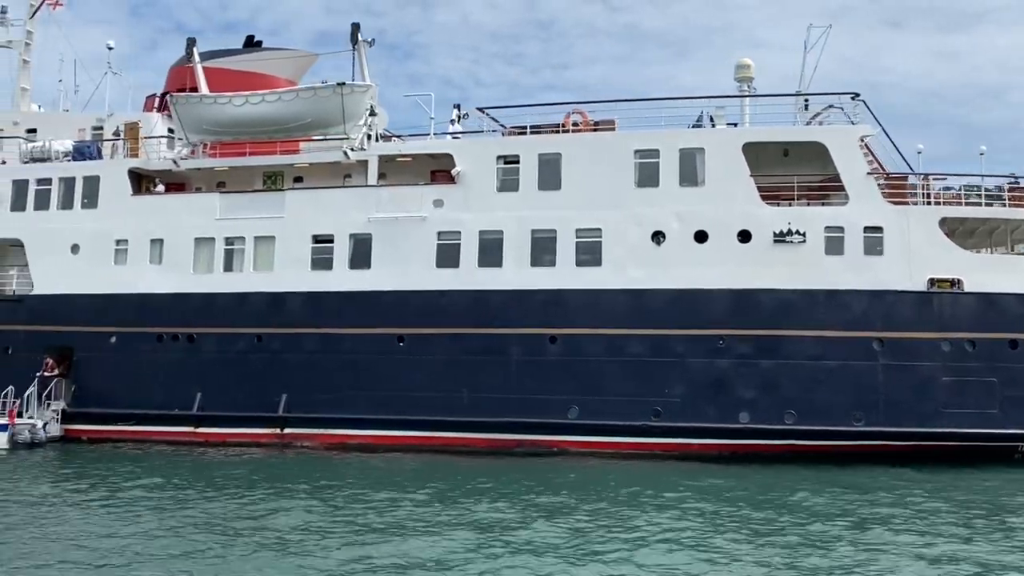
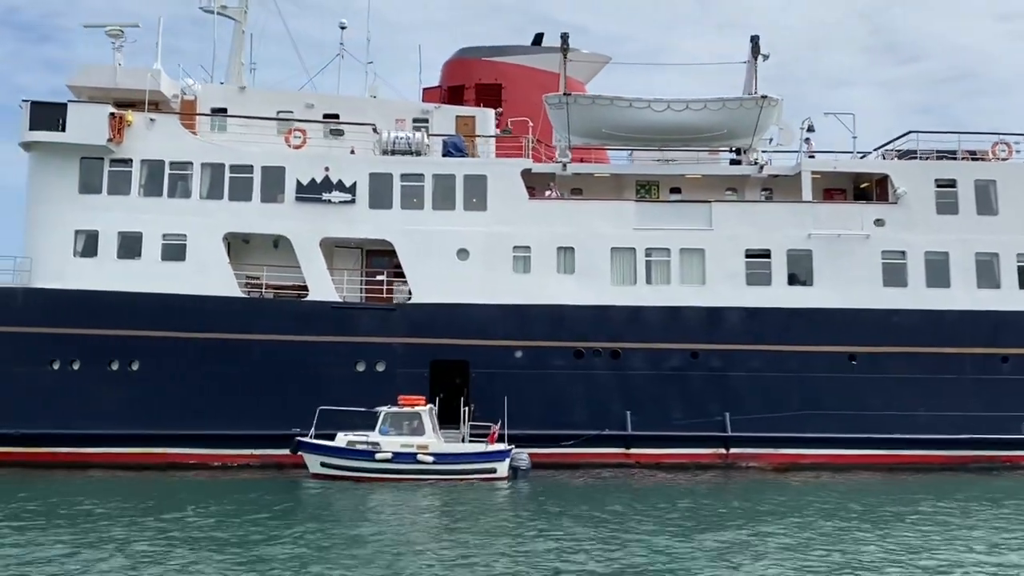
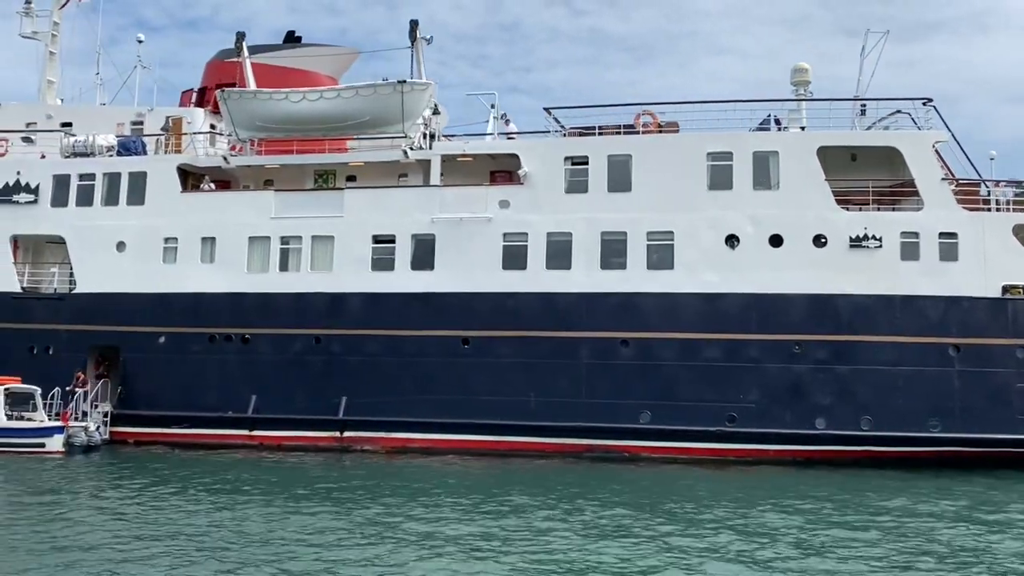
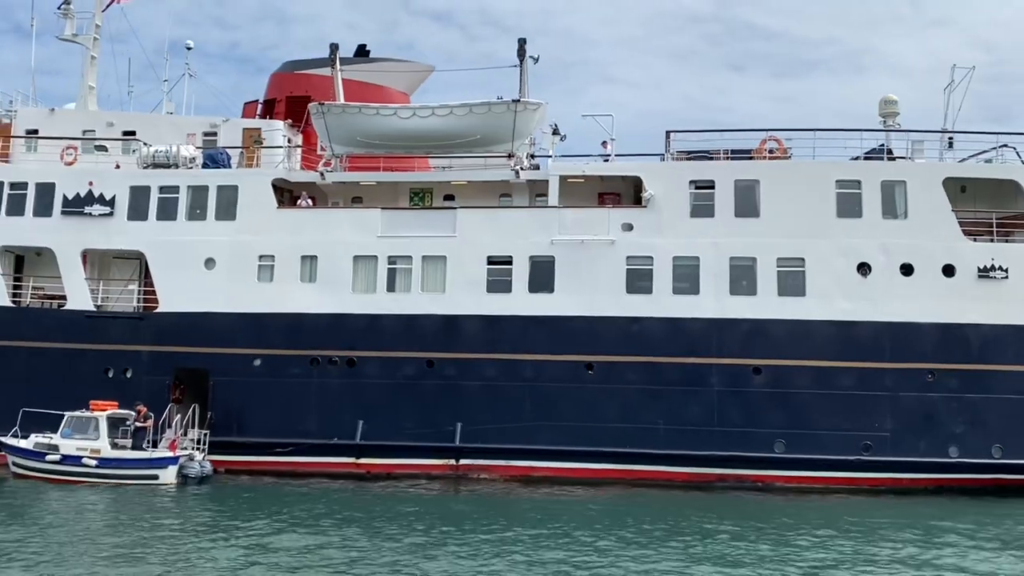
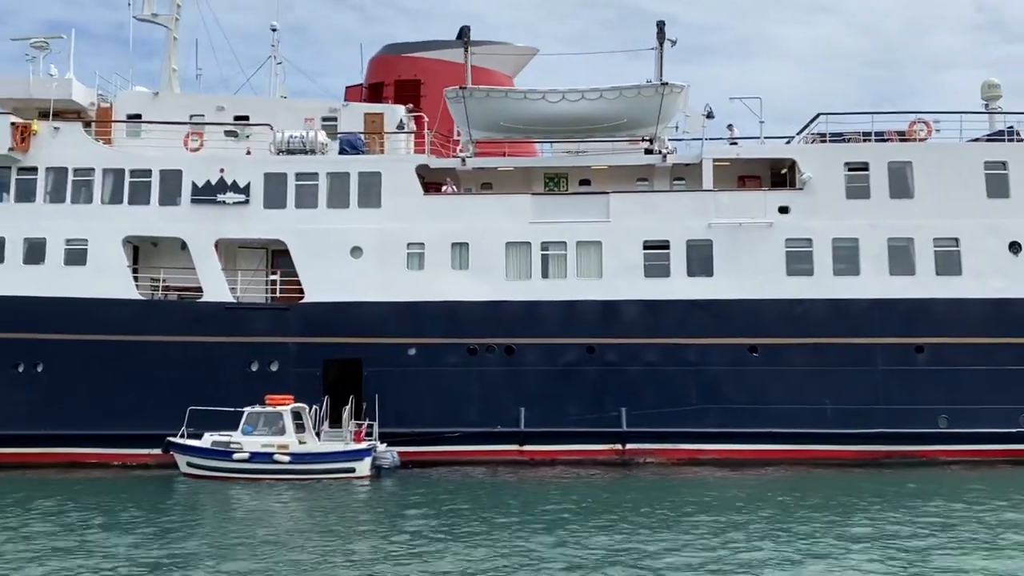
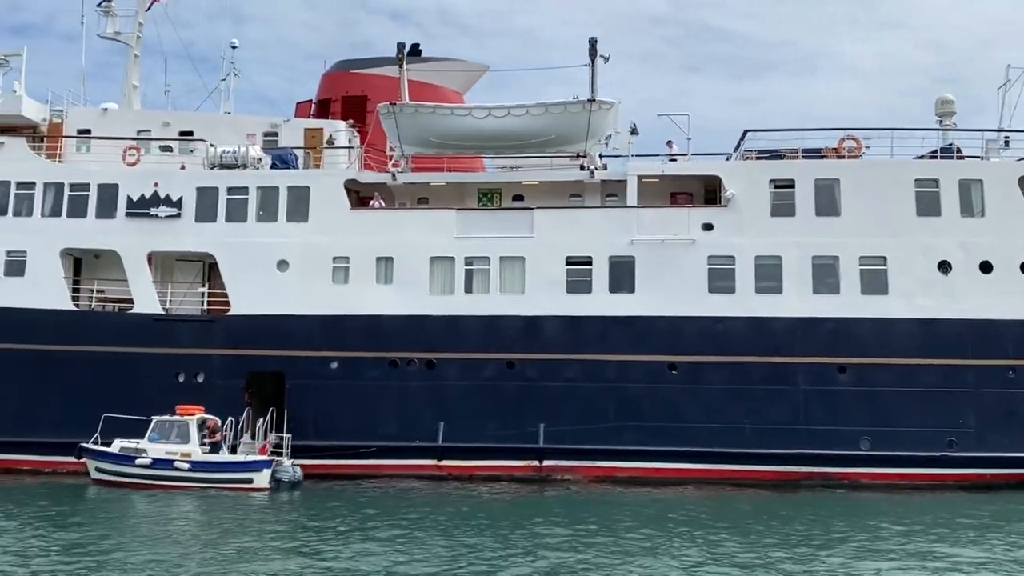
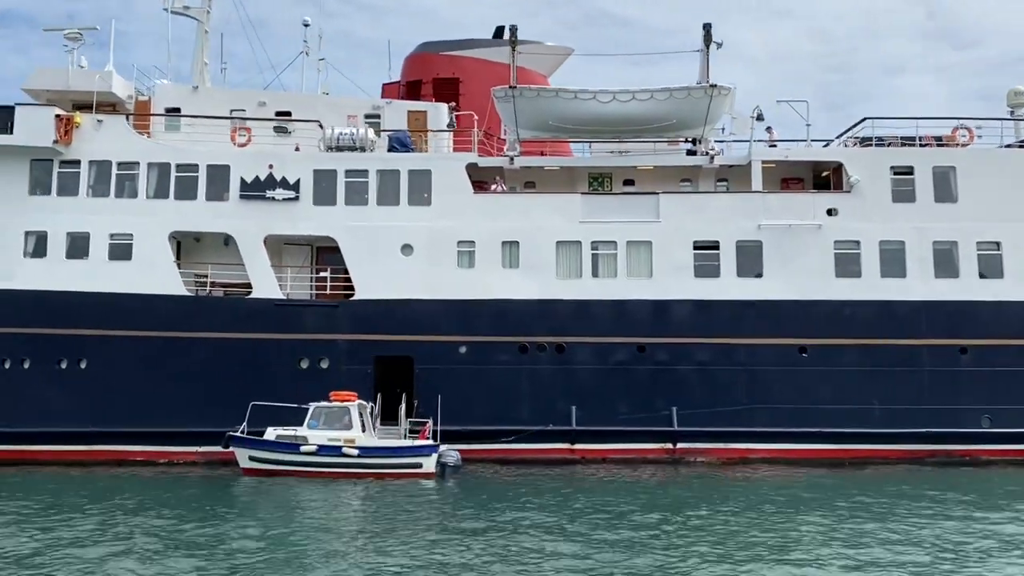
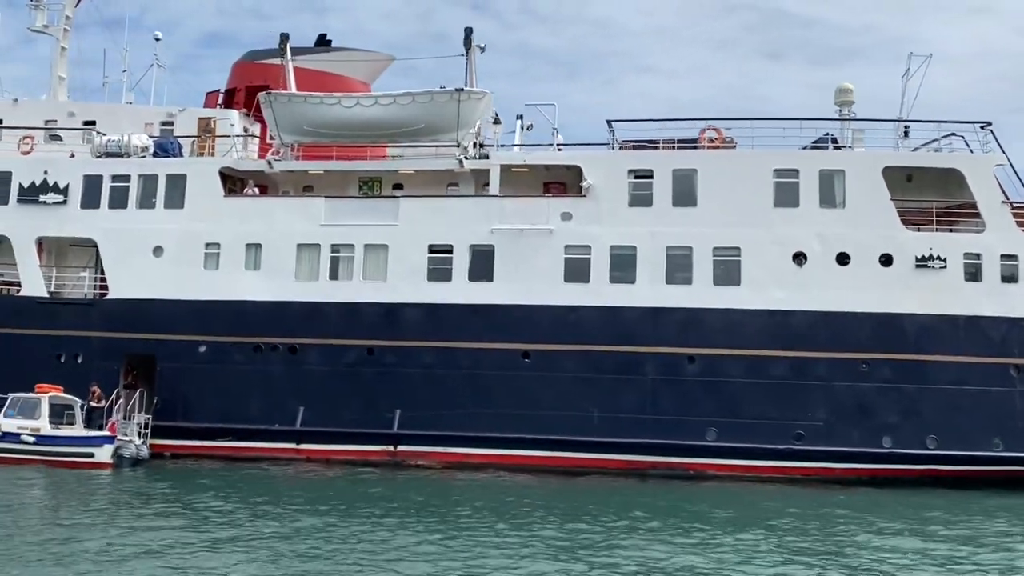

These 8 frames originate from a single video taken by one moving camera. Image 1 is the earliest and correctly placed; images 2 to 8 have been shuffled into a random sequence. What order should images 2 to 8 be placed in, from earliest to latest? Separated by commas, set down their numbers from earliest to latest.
3, 8, 4, 6, 5, 7, 2
